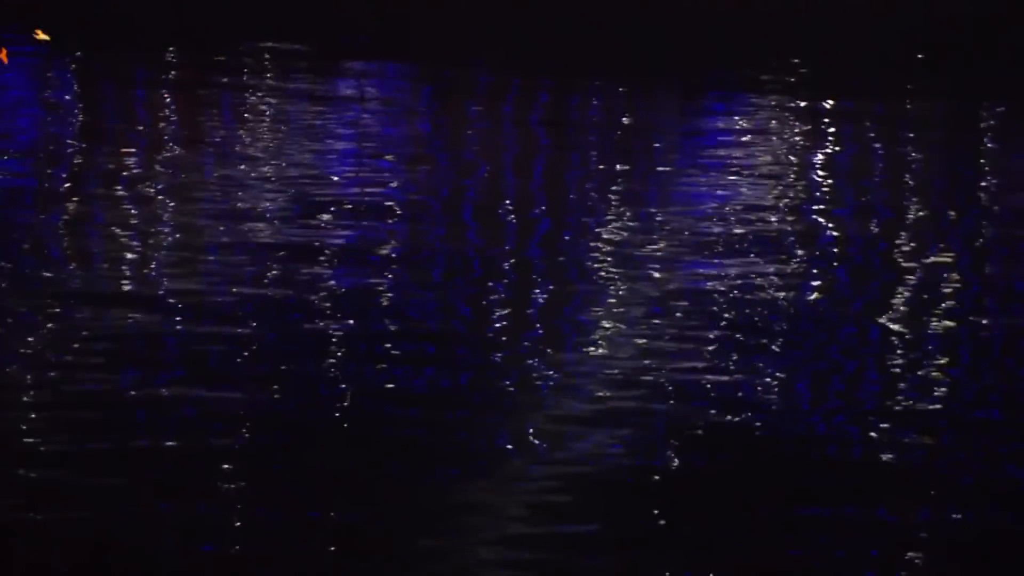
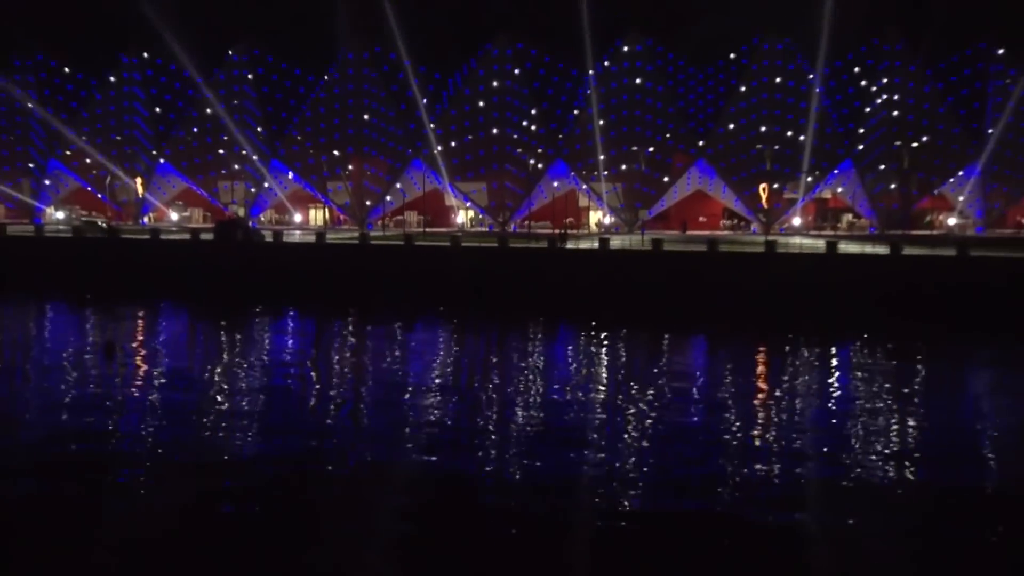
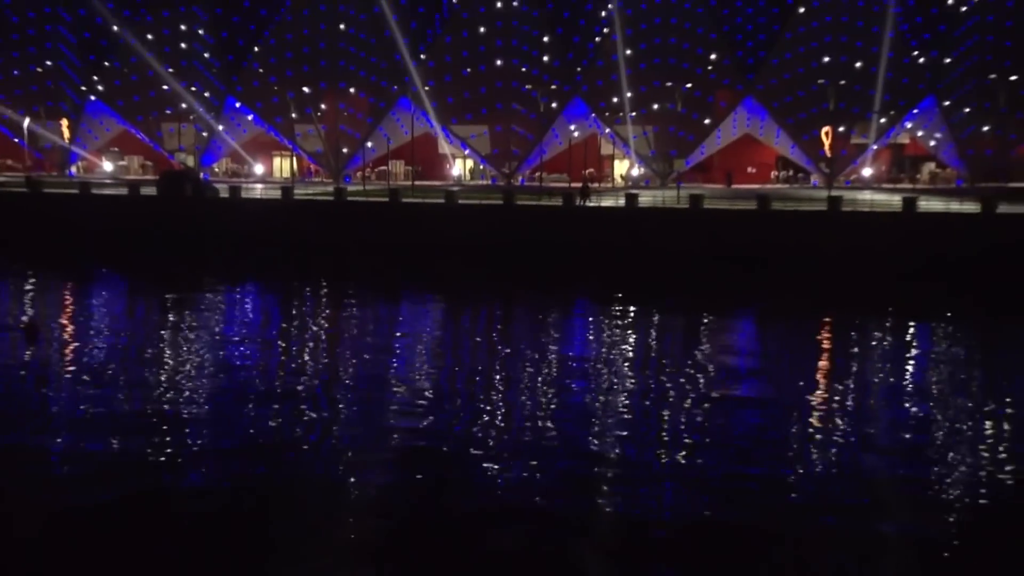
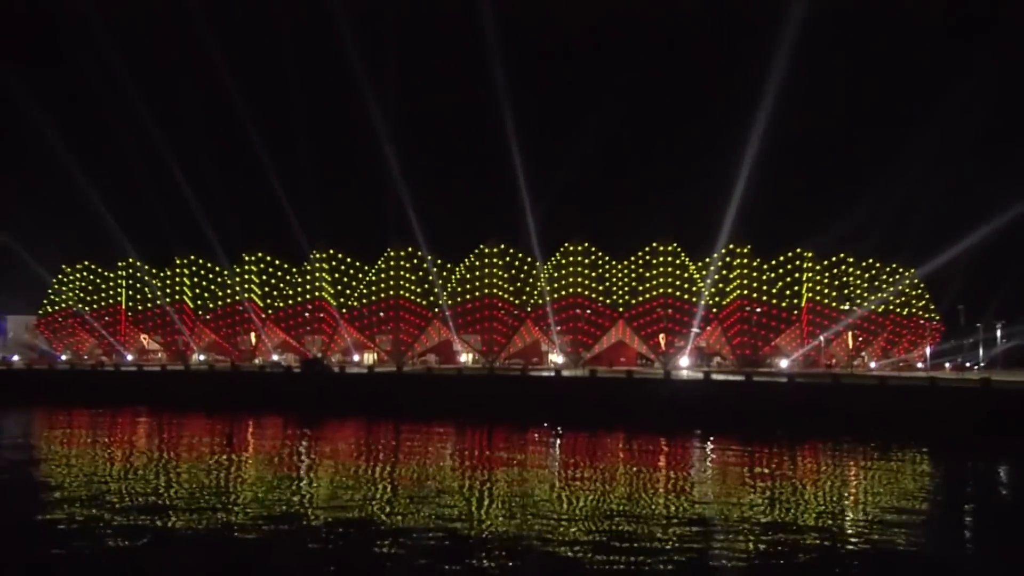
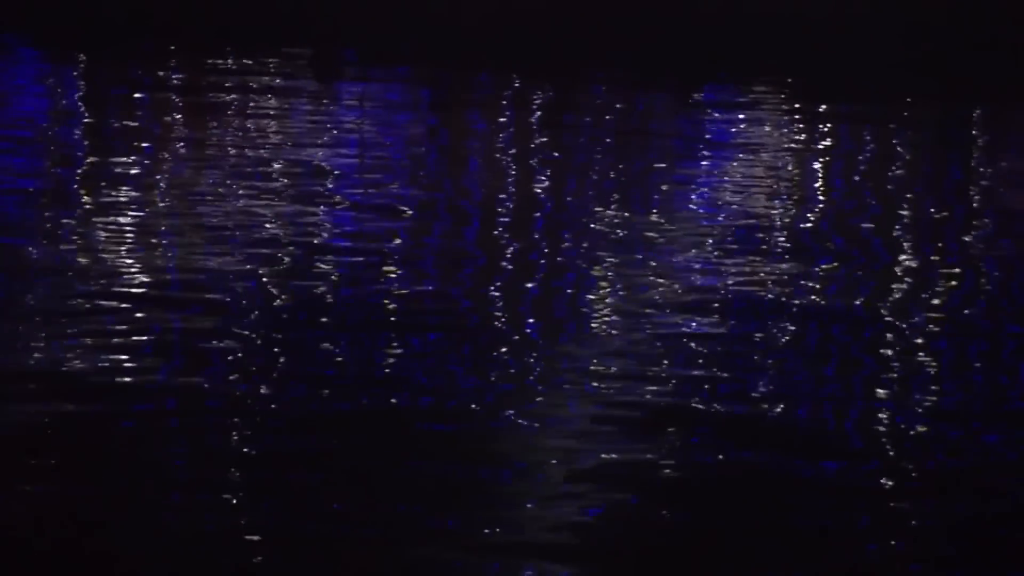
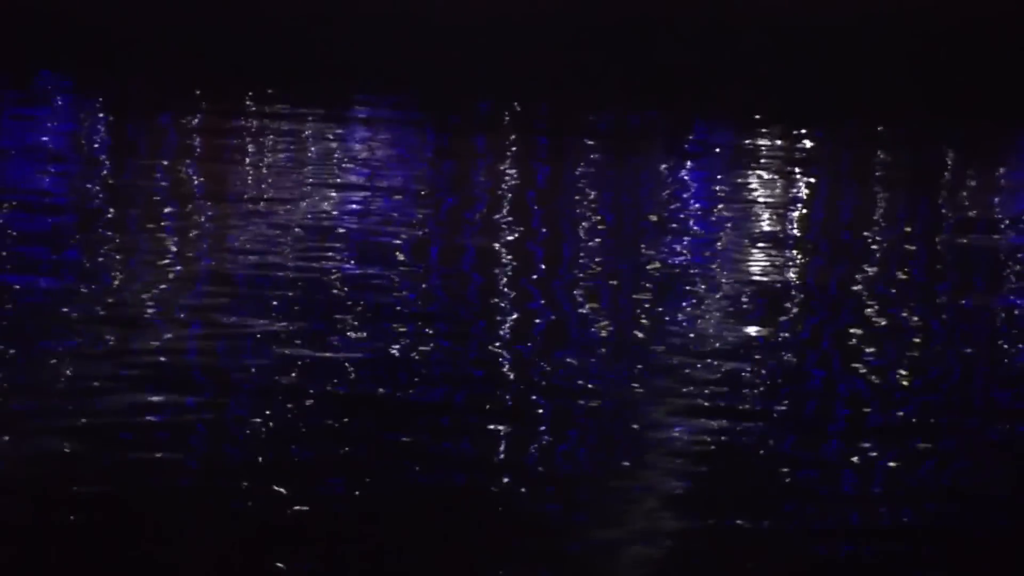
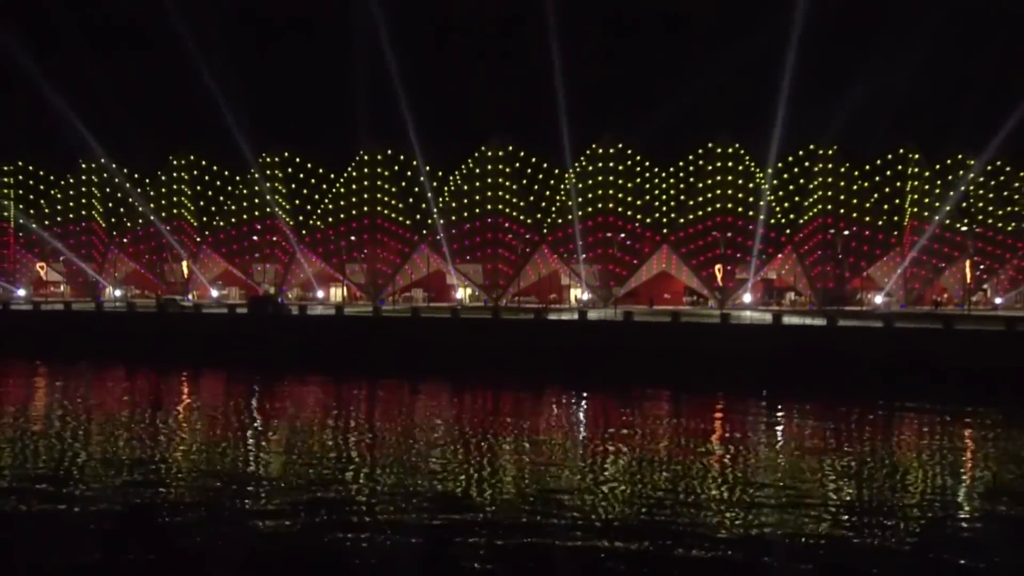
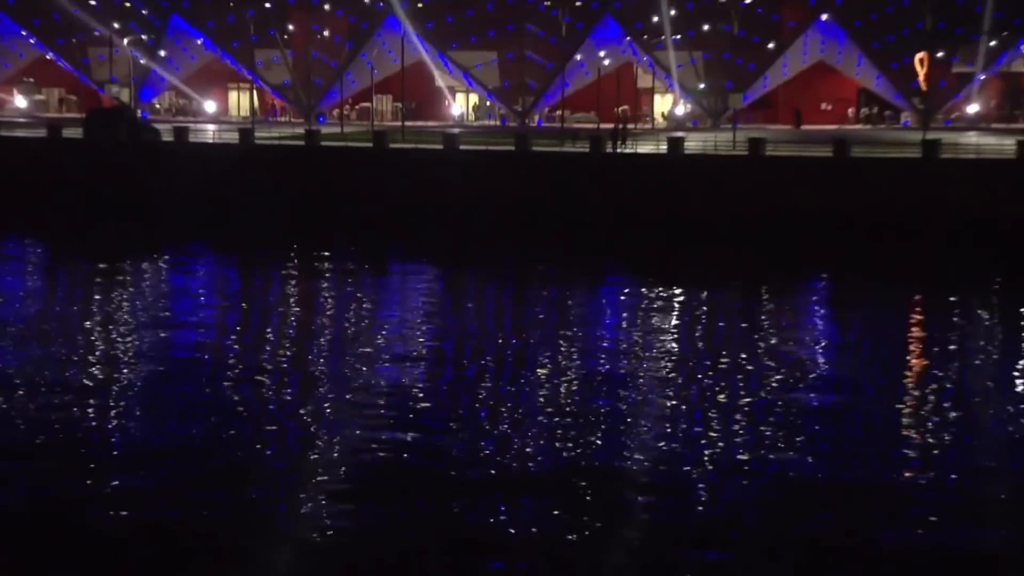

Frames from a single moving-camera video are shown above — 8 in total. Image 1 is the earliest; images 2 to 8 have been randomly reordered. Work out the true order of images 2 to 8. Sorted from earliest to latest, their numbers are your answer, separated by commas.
5, 6, 8, 3, 2, 7, 4
